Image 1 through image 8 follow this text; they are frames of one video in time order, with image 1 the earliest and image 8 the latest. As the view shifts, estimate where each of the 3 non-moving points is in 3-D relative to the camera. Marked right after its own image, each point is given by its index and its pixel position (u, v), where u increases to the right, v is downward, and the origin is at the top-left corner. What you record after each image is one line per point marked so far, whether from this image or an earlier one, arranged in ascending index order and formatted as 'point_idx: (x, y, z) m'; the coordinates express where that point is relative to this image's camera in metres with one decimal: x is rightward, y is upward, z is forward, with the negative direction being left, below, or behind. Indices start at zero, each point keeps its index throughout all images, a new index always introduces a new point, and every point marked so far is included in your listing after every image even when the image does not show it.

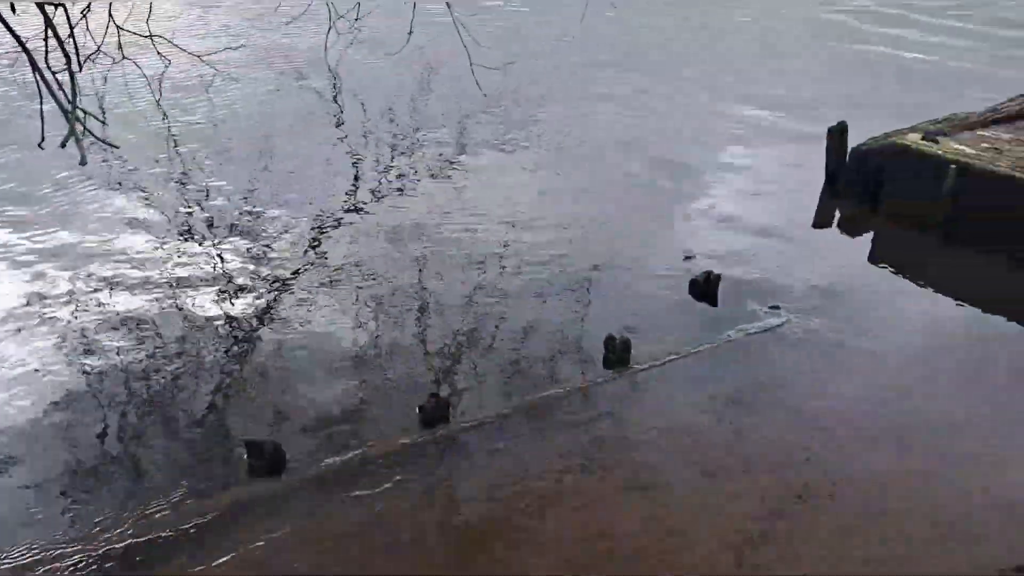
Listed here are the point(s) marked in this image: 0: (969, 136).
0: (+3.5, +1.2, +7.7) m
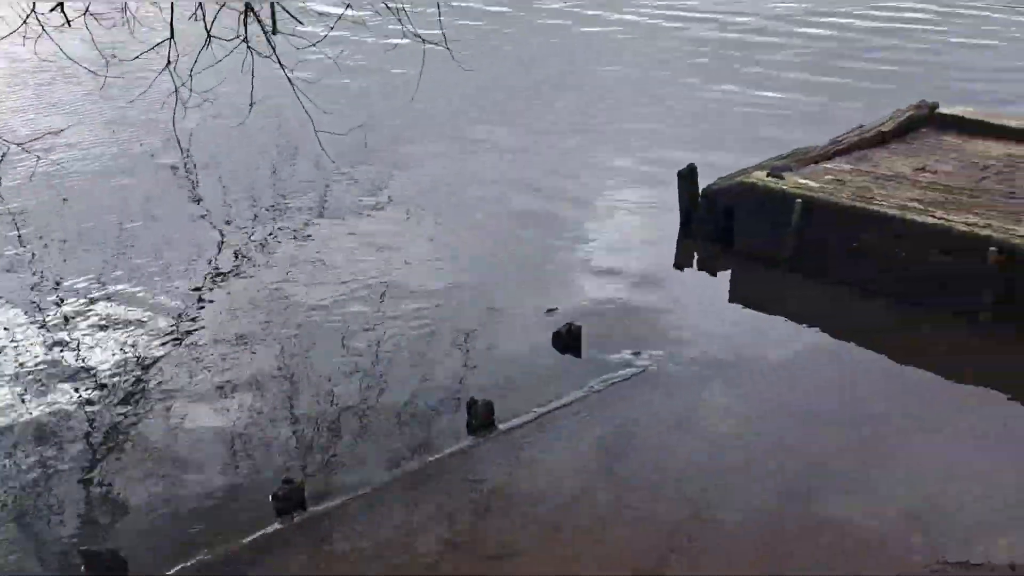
0: (+2.4, +0.9, +8.0) m
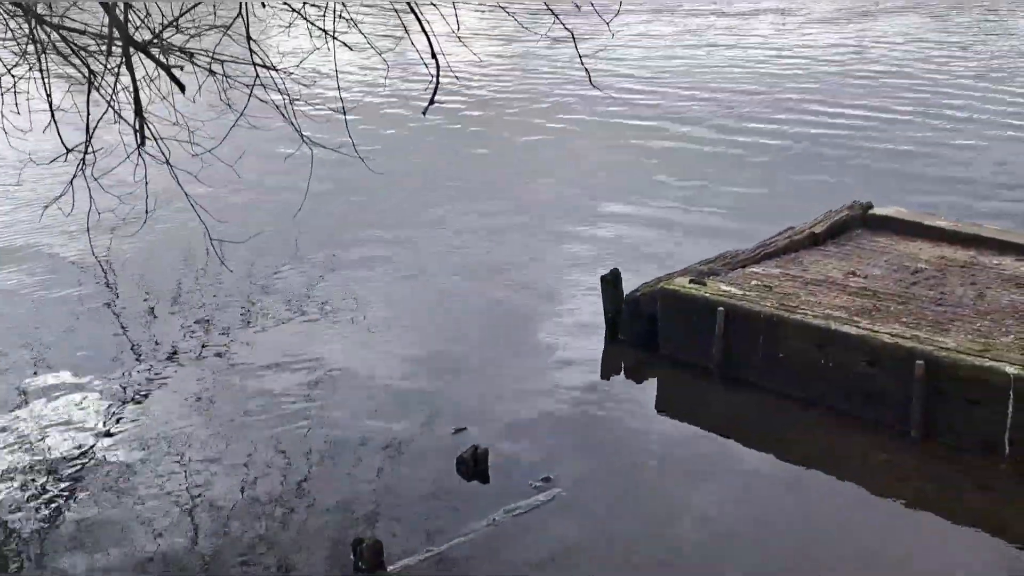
0: (+1.7, +0.1, +7.7) m
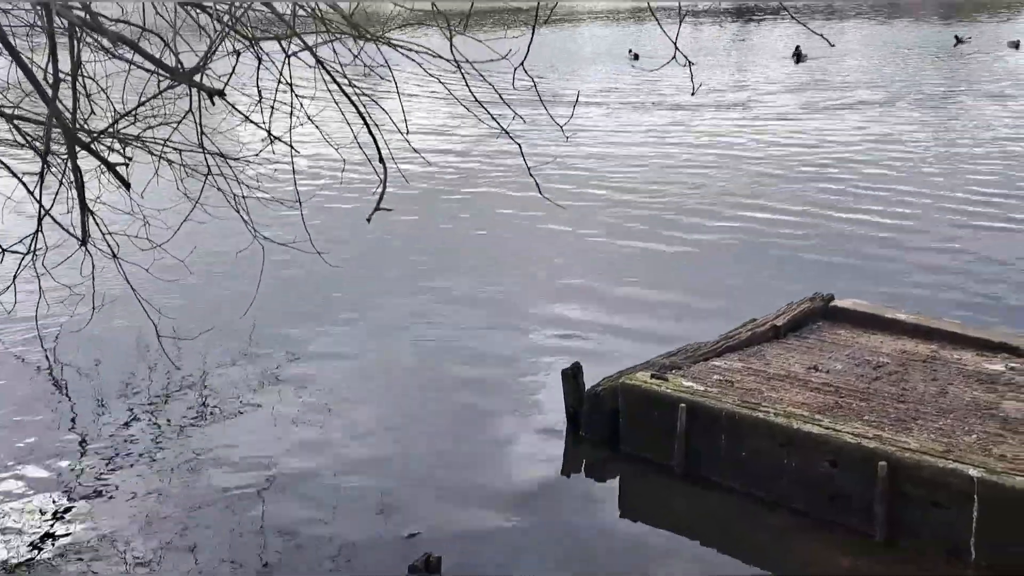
0: (+1.4, -0.6, +7.6) m
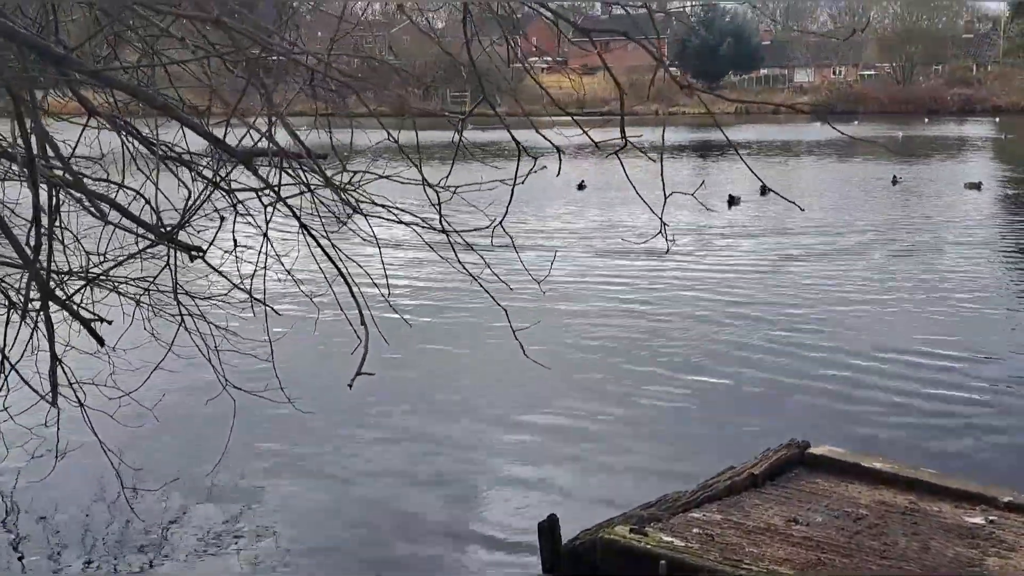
0: (+1.2, -1.7, +7.5) m
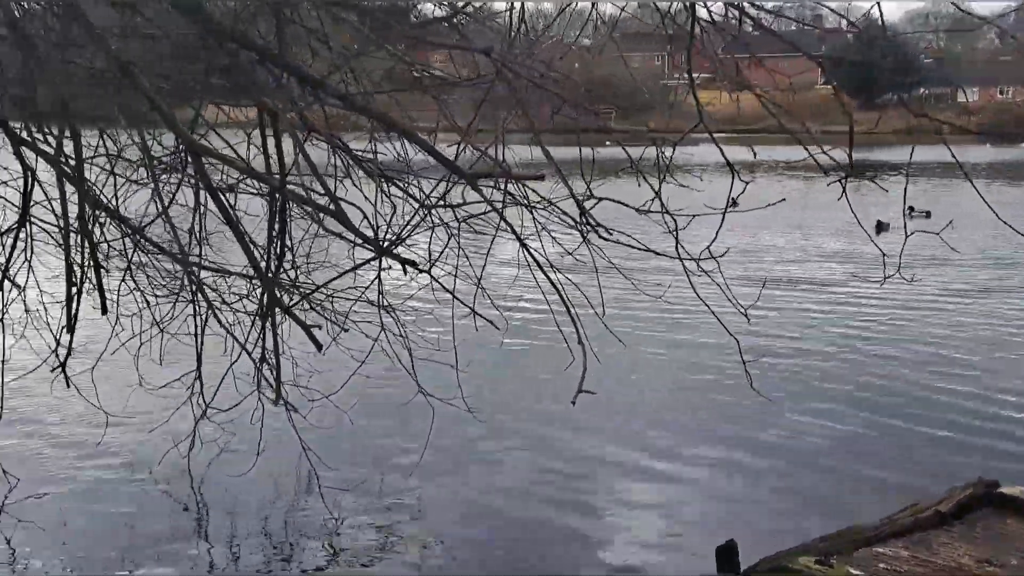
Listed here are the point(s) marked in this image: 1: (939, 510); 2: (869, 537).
0: (+2.5, -1.9, +7.3) m
1: (+3.3, -1.7, +7.9) m
2: (+2.7, -1.9, +7.5) m
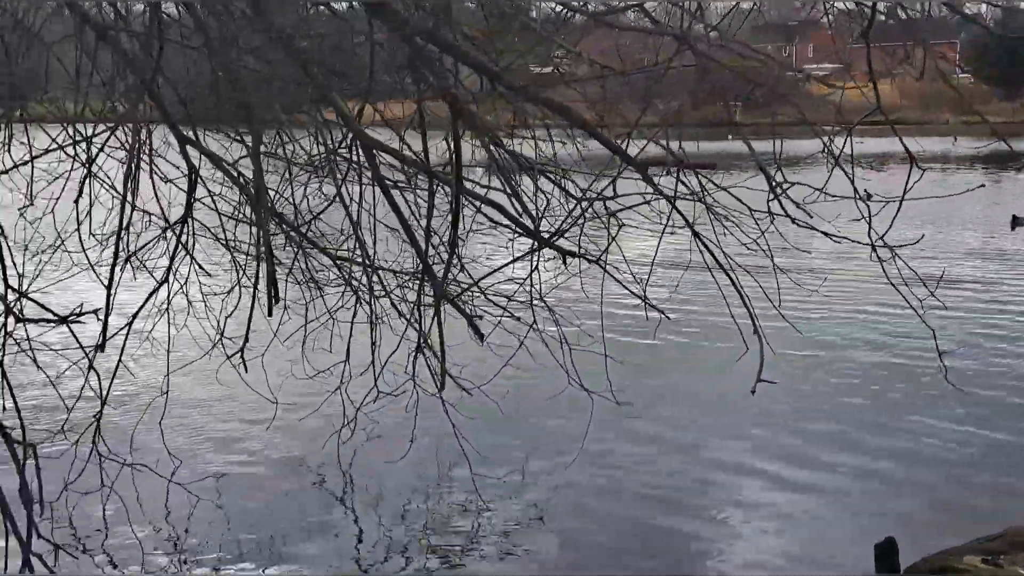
0: (+3.6, -1.9, +7.0) m
1: (+4.5, -1.7, +7.5) m
2: (+3.8, -1.8, +7.2) m
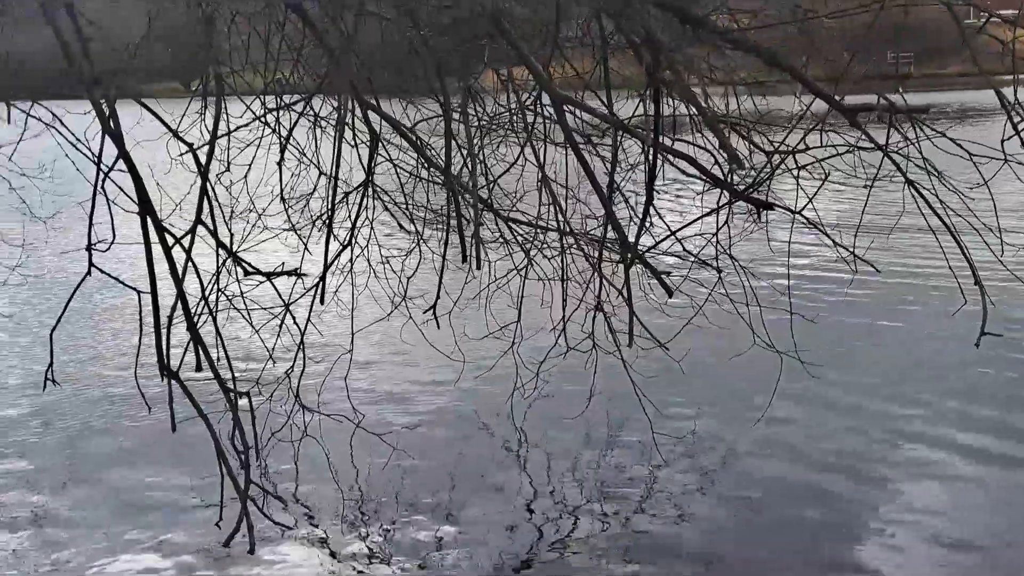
0: (+4.8, -1.5, +6.5) m
1: (+5.8, -1.3, +6.9) m
2: (+5.0, -1.5, +6.7) m
